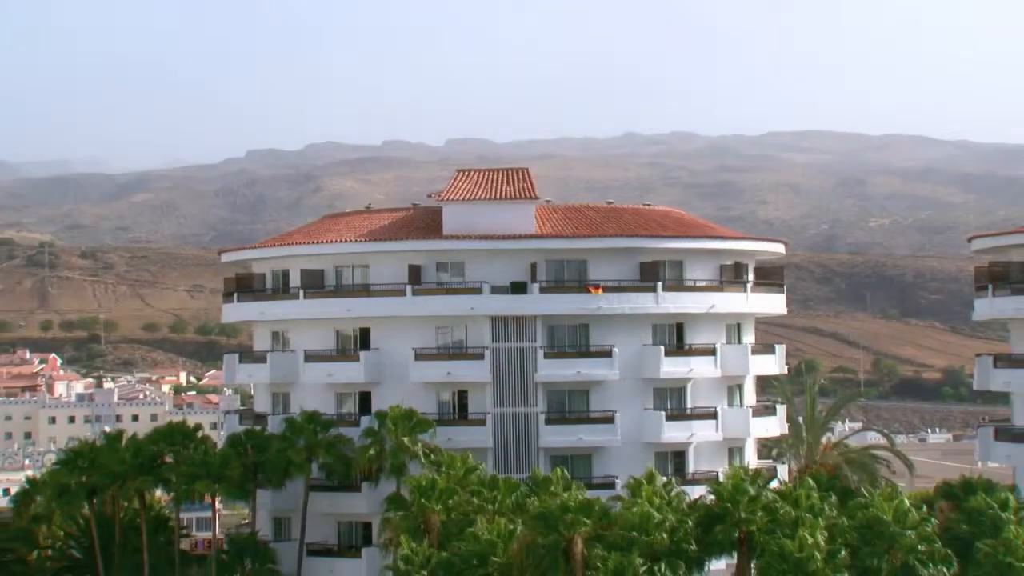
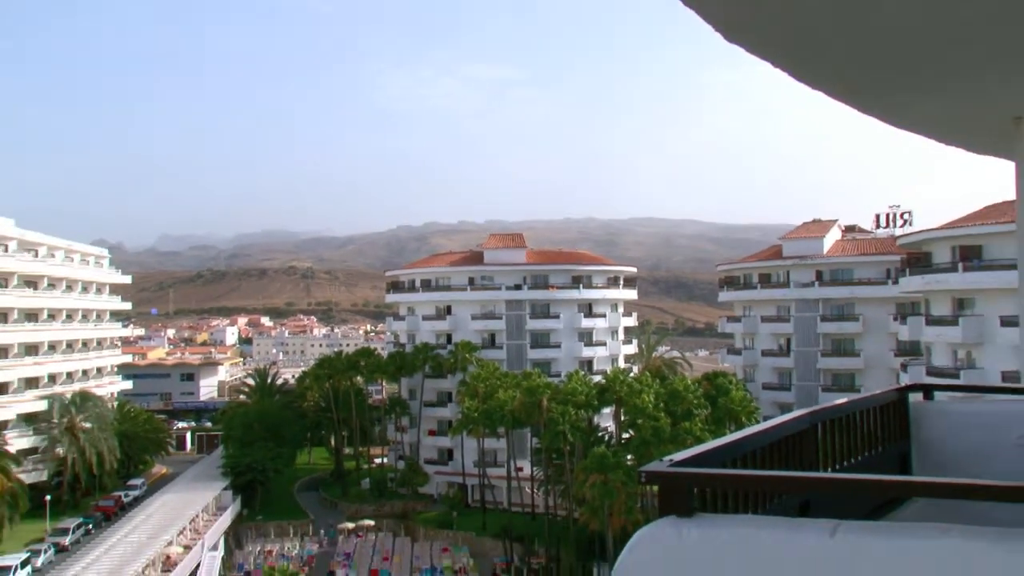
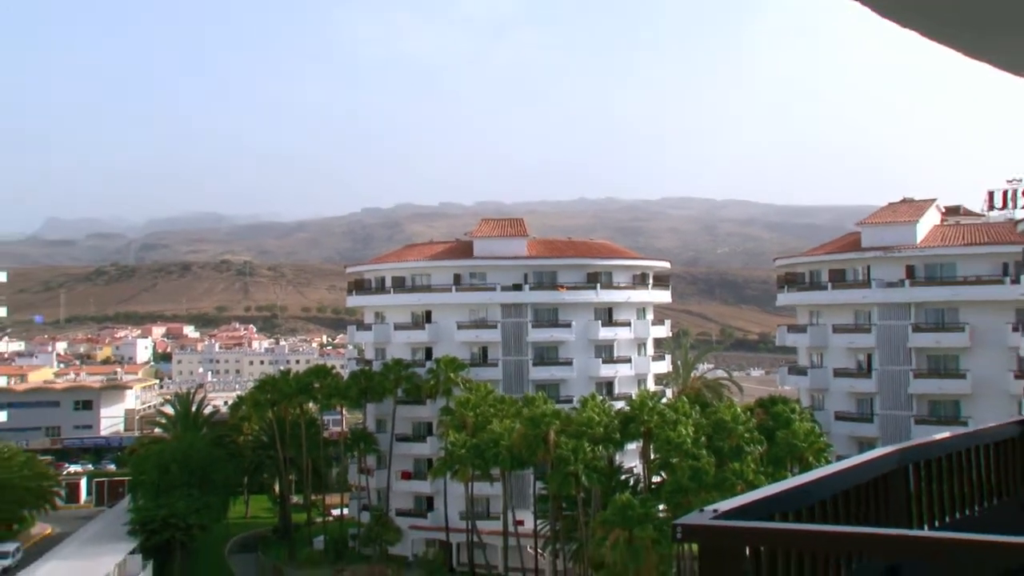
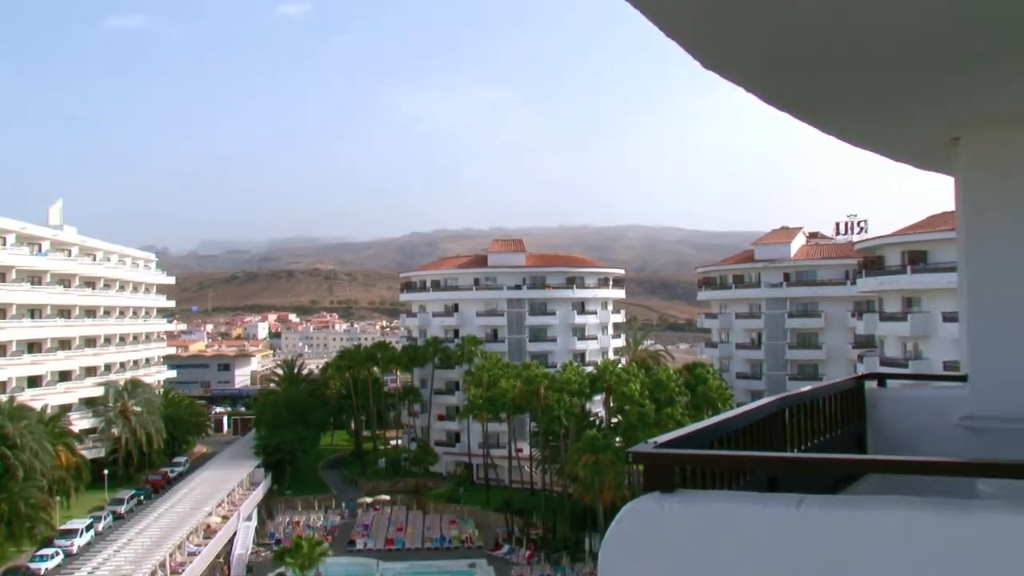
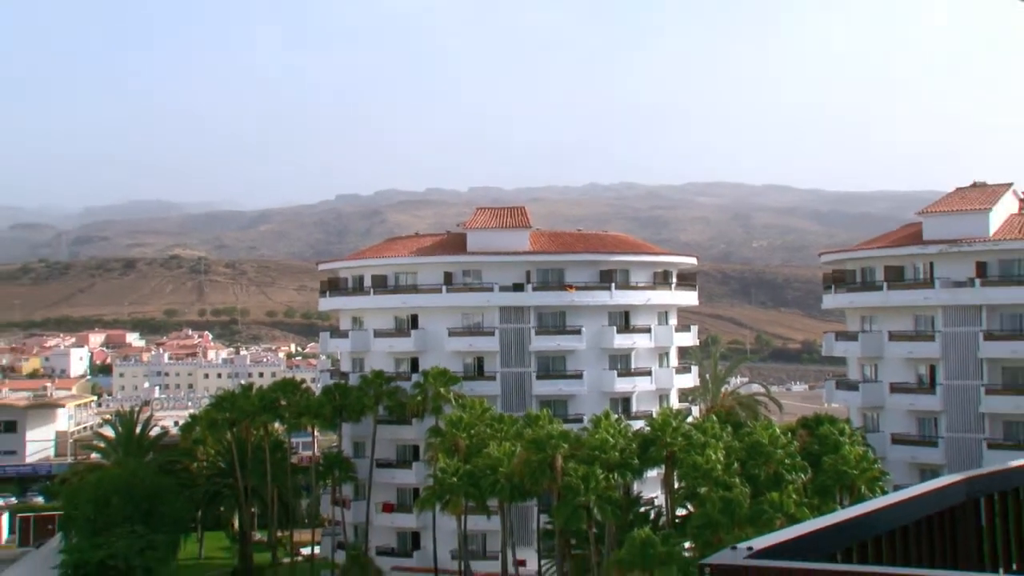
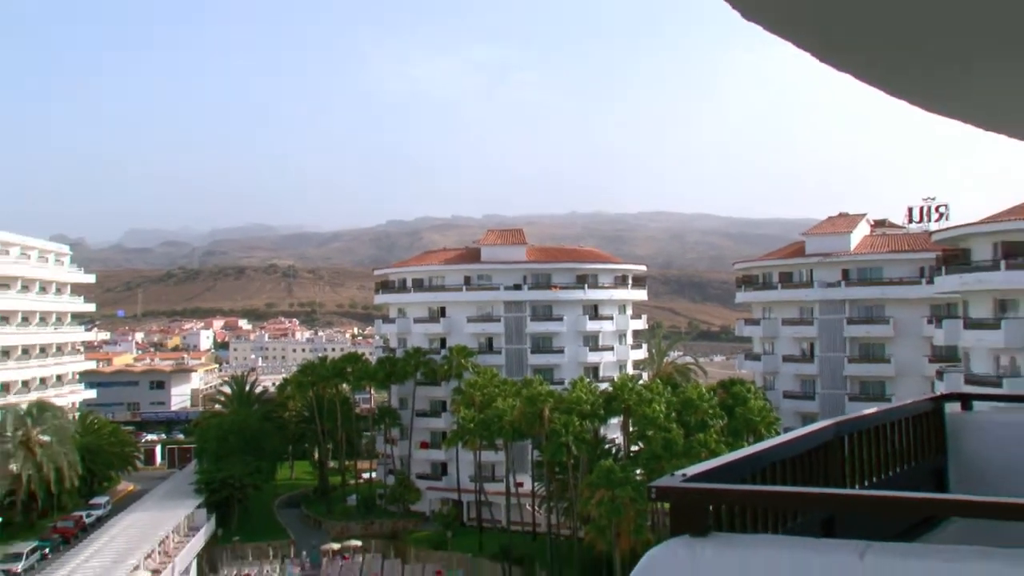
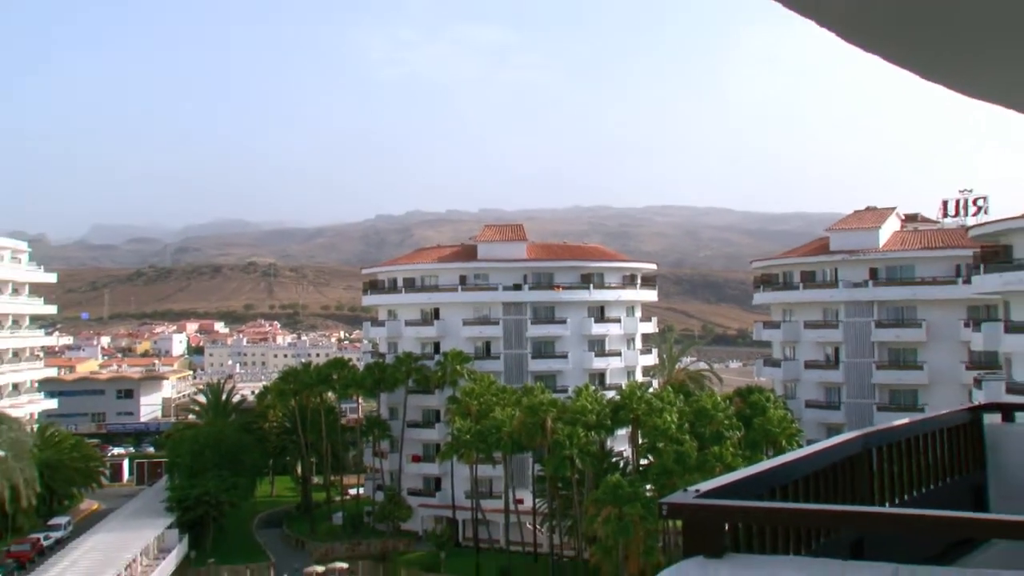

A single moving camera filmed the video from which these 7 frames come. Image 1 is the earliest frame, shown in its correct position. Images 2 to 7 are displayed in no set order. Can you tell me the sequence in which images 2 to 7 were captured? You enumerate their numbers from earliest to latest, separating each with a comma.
5, 3, 7, 6, 2, 4
